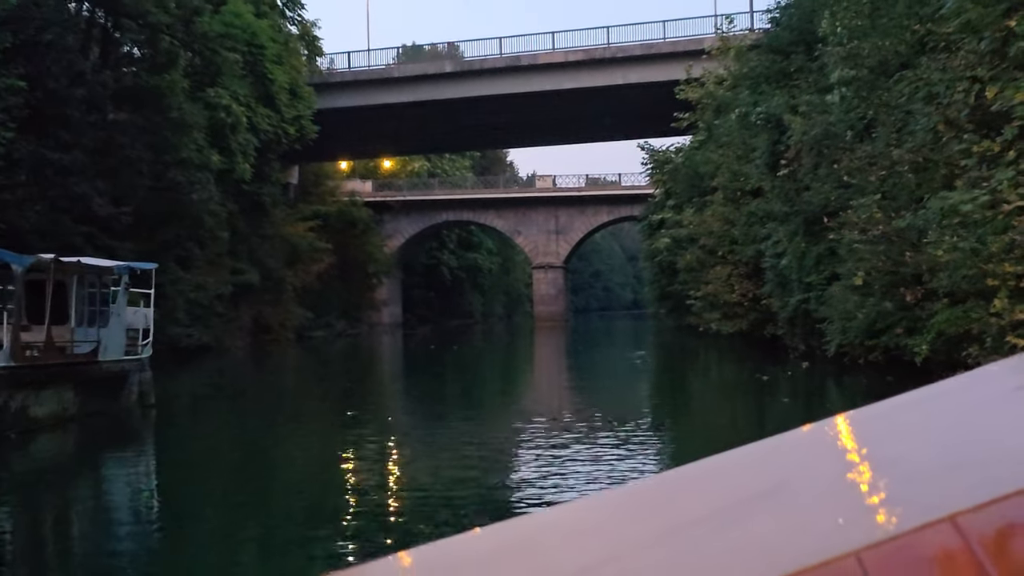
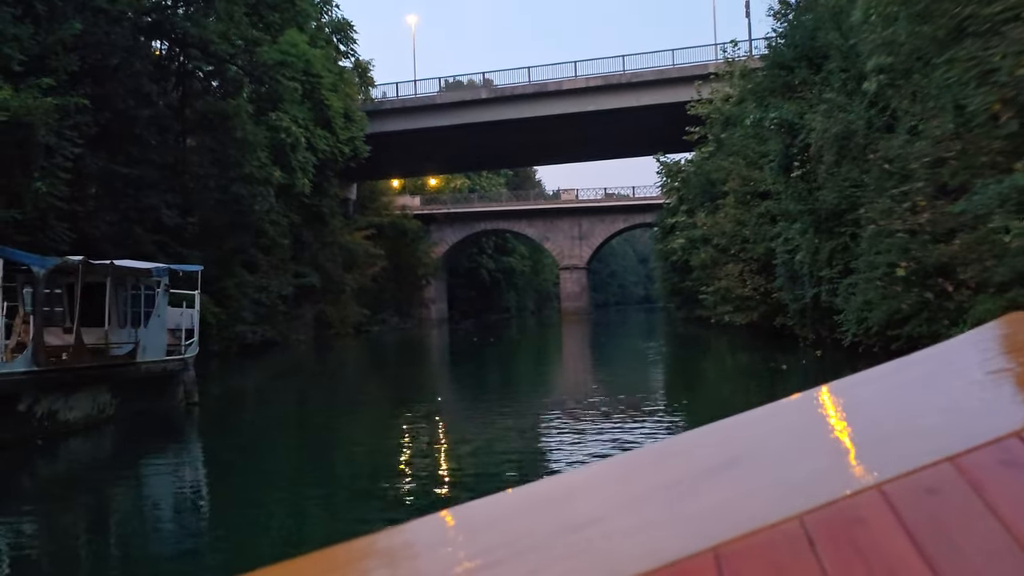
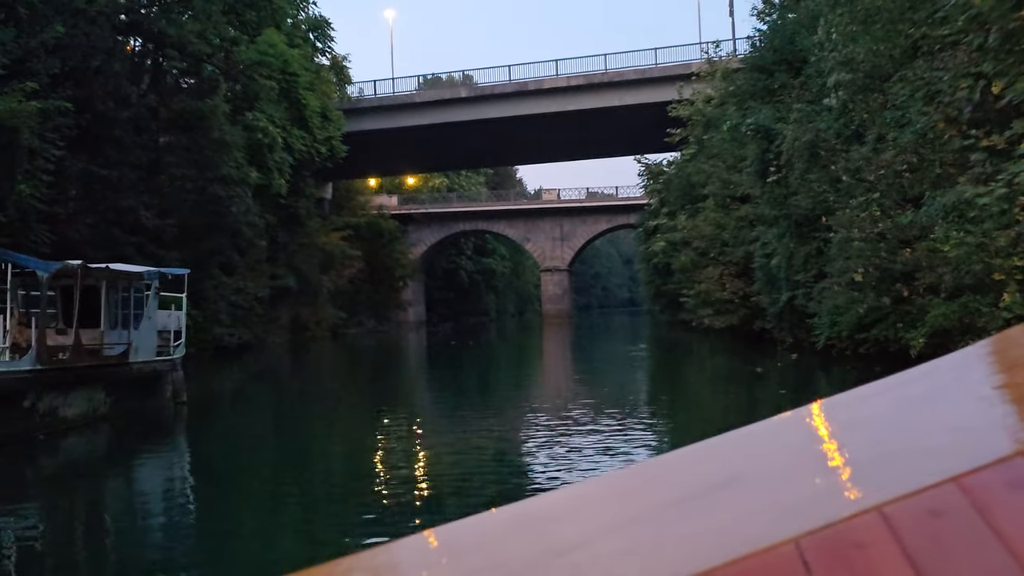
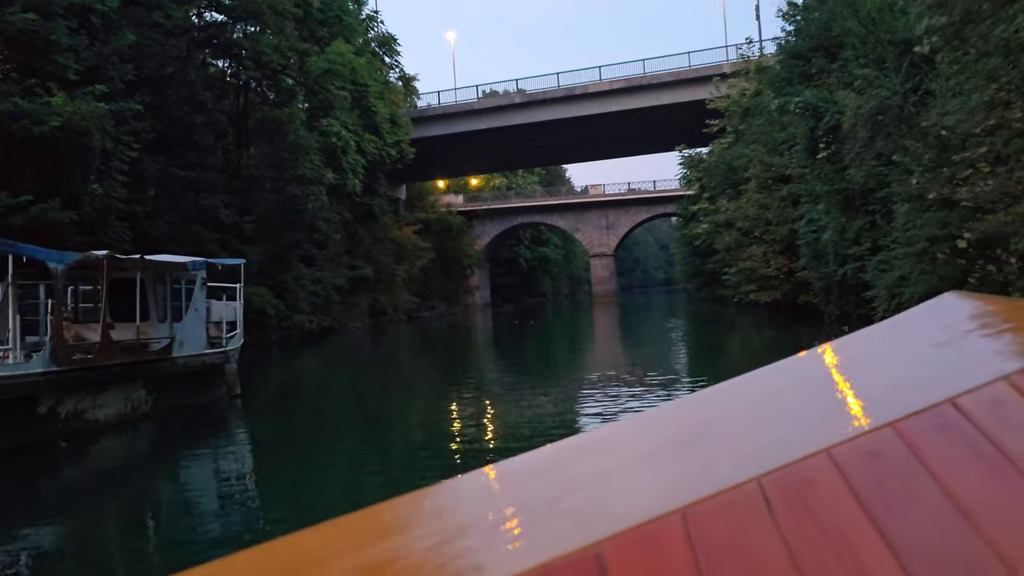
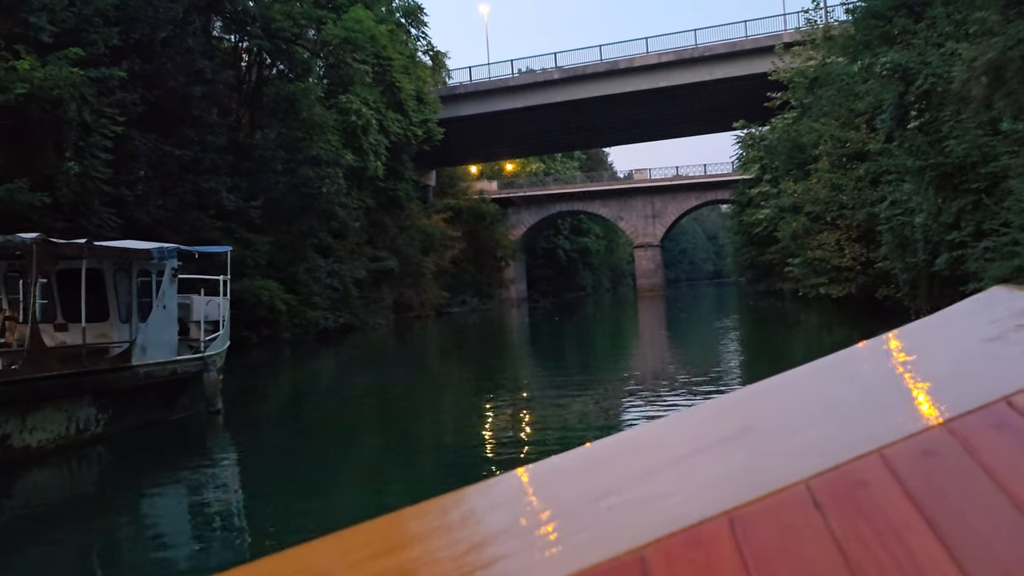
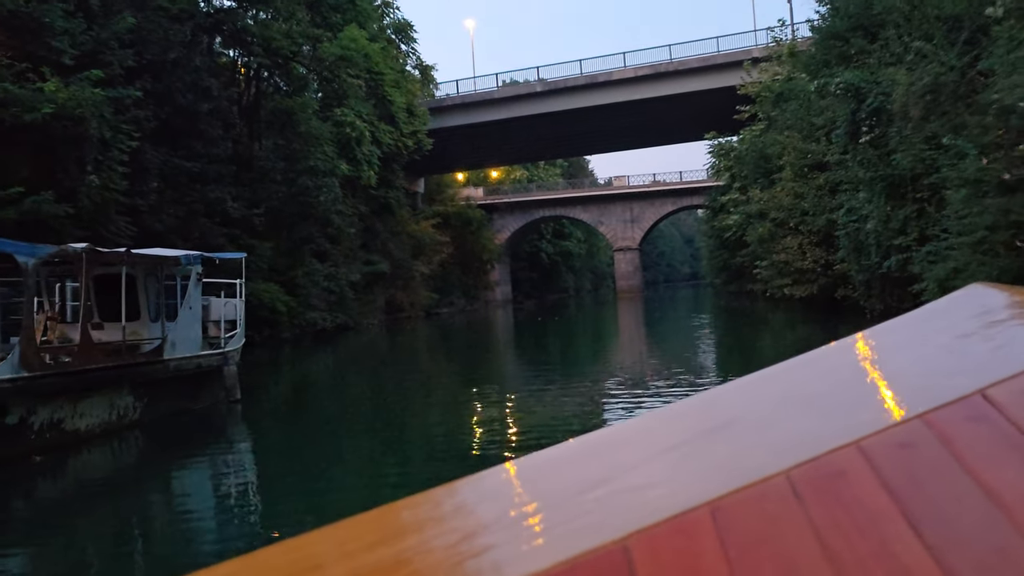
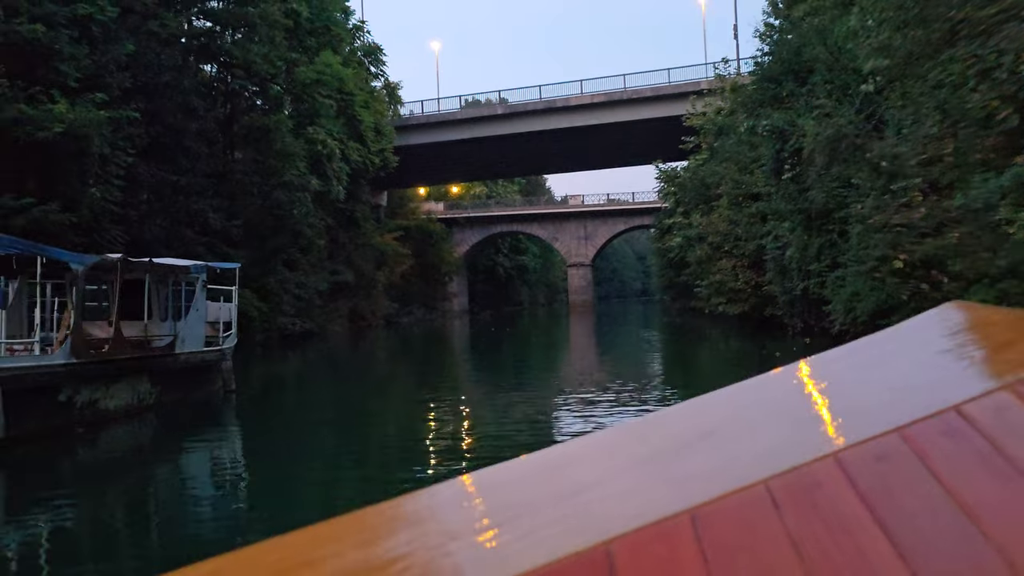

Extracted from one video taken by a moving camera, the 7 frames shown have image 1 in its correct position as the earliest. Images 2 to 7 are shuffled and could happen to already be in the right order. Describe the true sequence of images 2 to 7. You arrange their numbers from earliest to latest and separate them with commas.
3, 2, 7, 4, 6, 5
